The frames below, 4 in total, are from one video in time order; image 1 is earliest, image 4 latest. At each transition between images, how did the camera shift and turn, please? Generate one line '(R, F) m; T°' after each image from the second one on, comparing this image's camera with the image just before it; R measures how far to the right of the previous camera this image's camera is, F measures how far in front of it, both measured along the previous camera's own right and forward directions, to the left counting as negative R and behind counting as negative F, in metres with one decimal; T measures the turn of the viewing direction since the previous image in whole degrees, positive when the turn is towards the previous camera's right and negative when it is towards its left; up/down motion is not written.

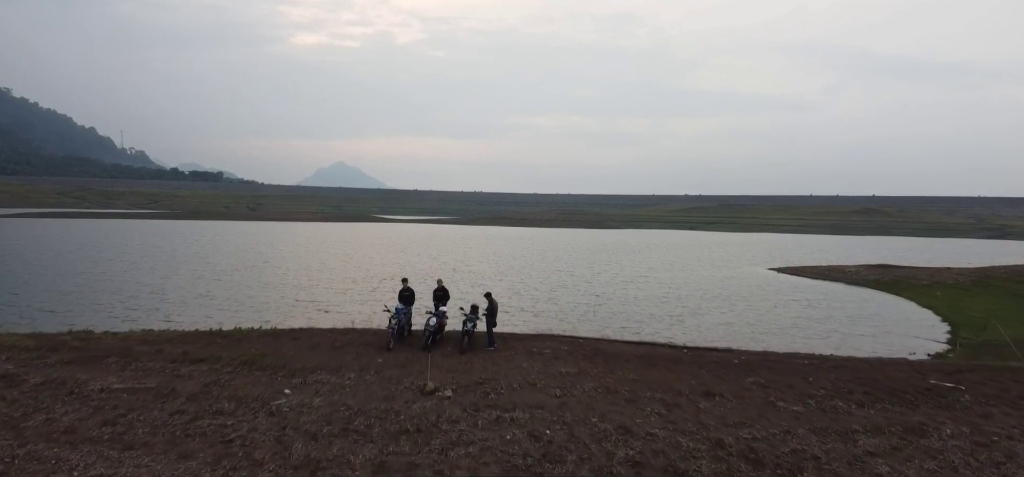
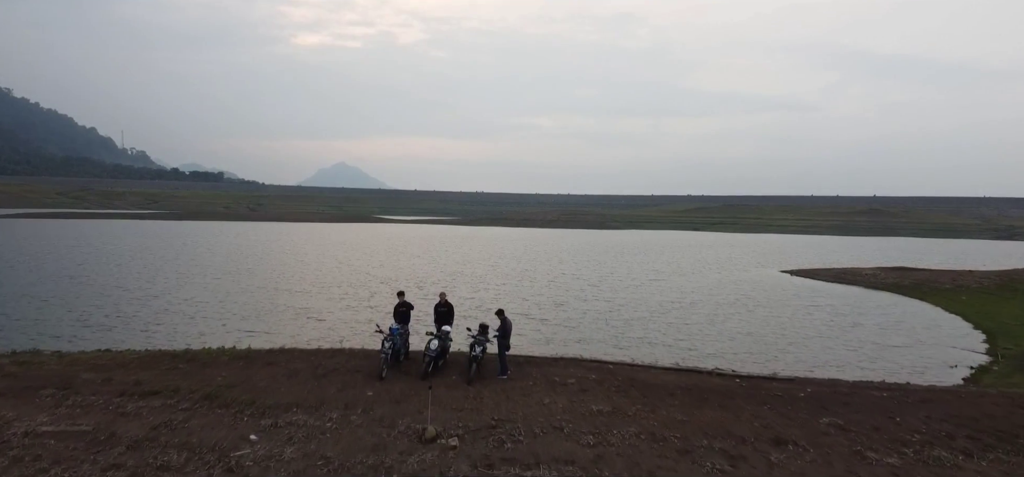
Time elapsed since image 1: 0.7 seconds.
(-0.2, +2.1) m; 0°
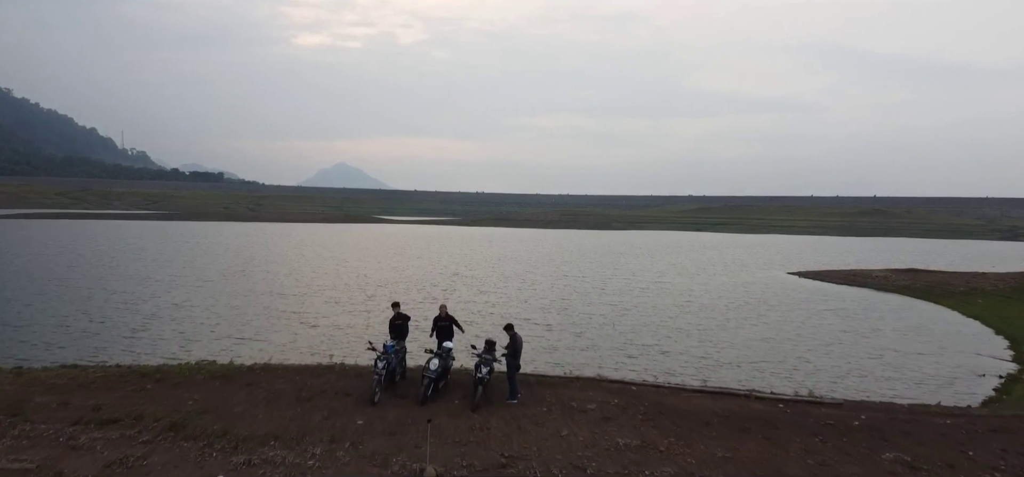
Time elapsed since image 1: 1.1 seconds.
(-0.1, +1.3) m; 0°
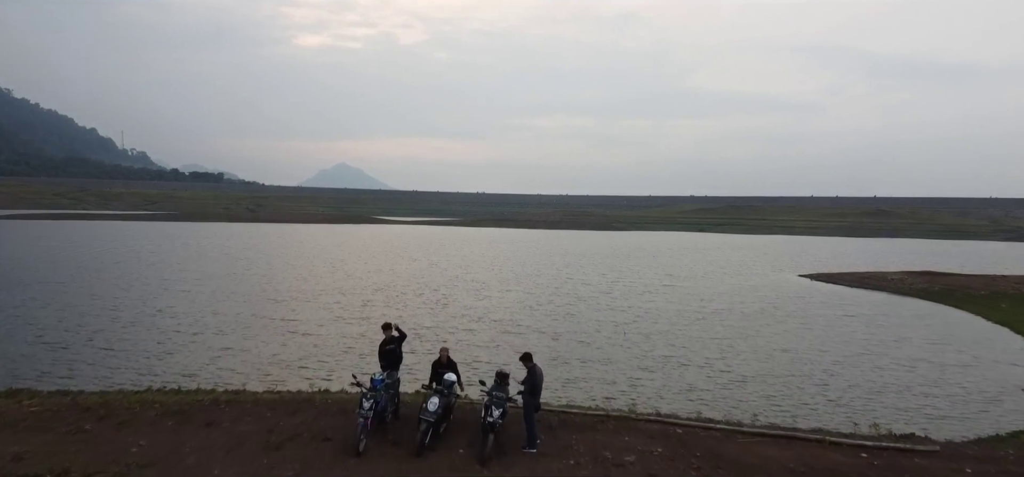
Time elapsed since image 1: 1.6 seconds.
(-0.2, +1.8) m; 0°
